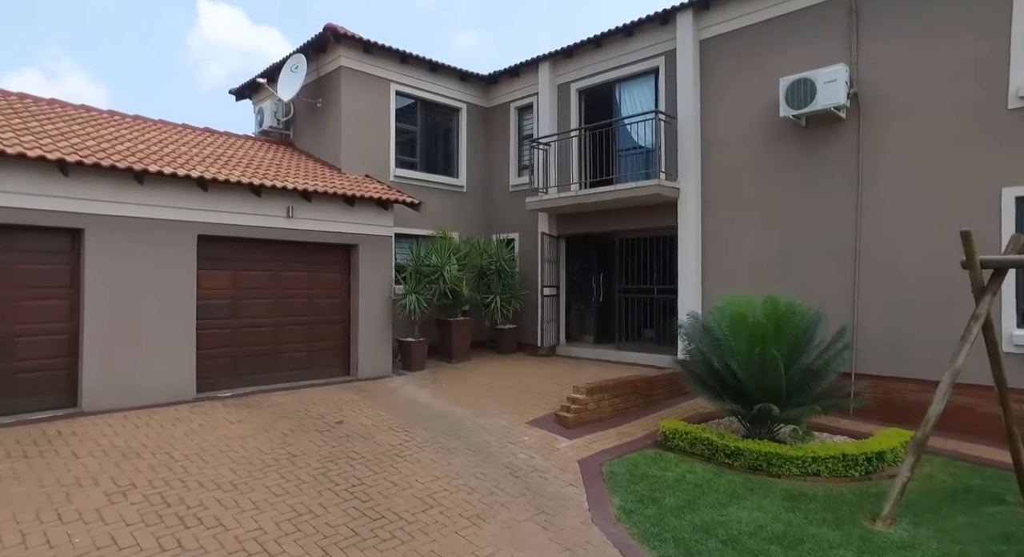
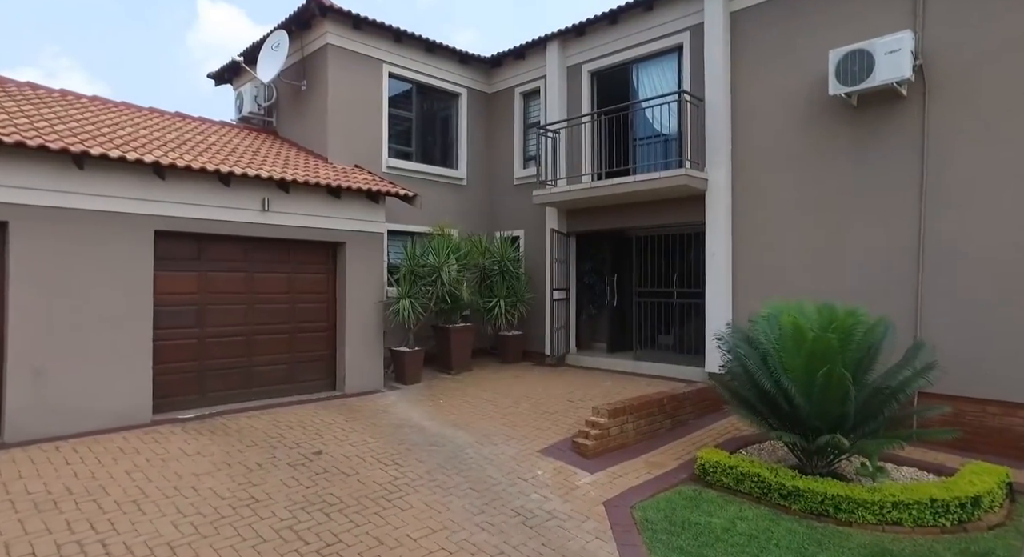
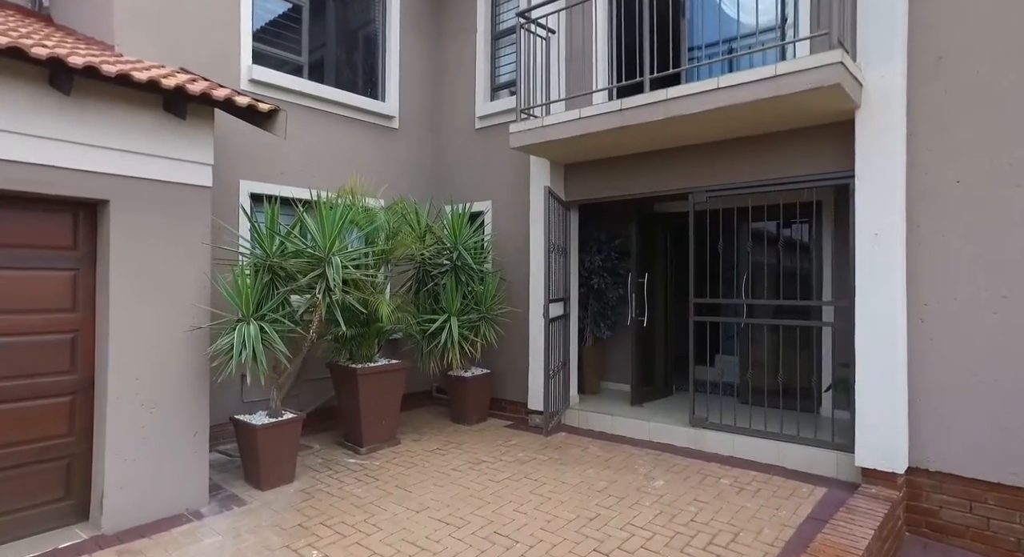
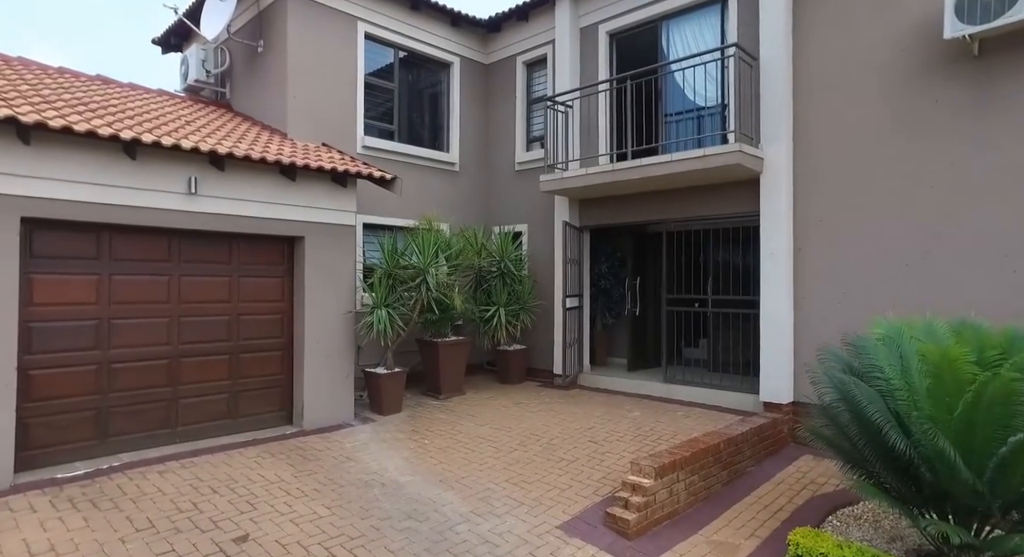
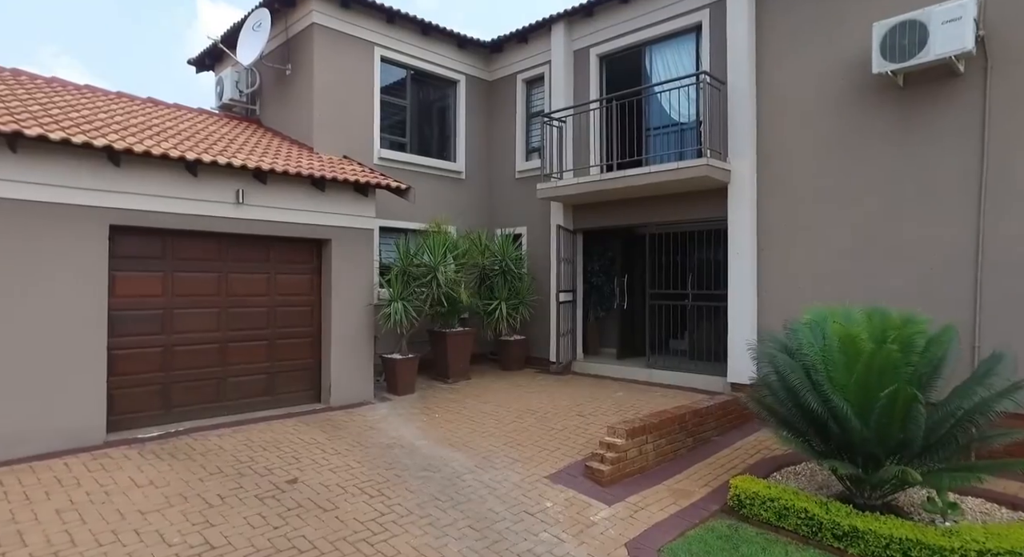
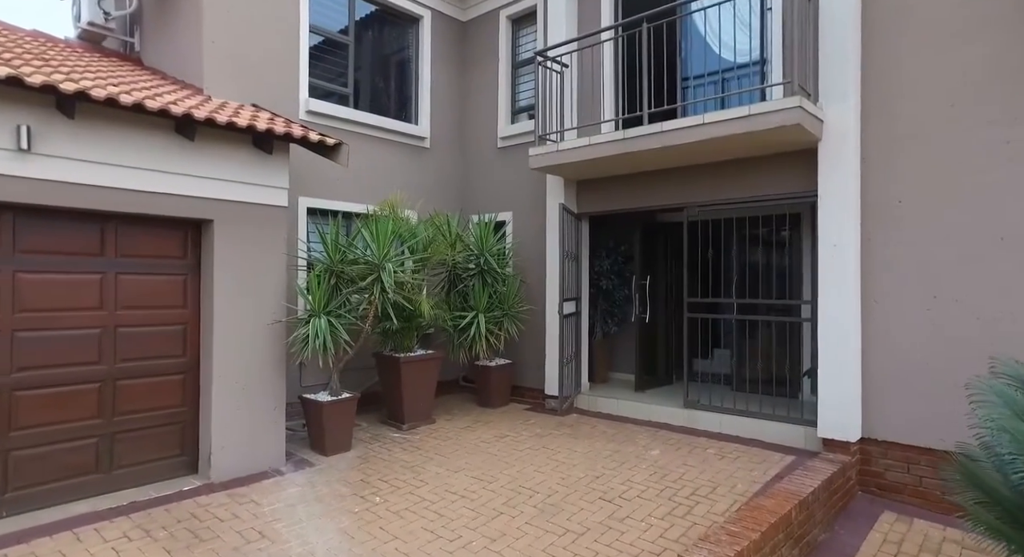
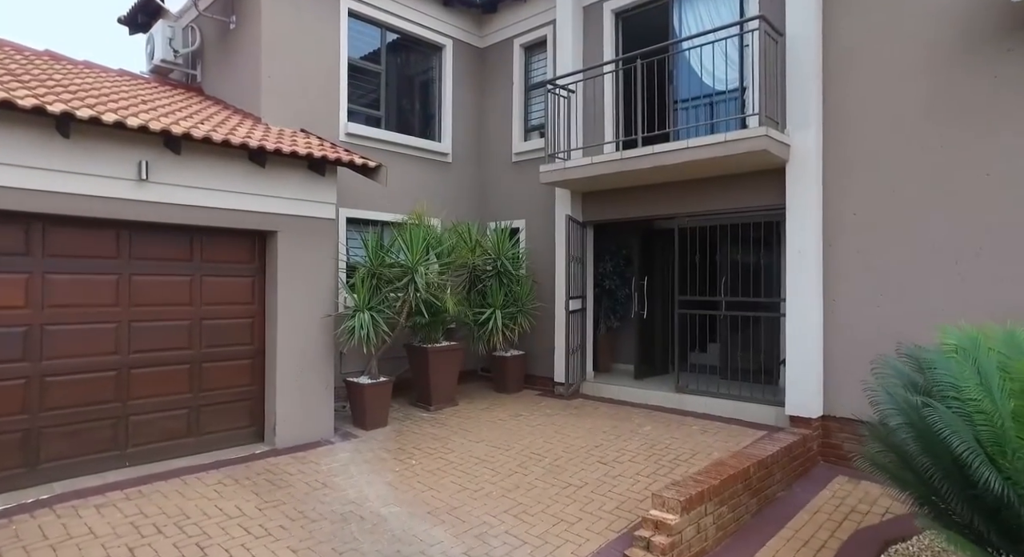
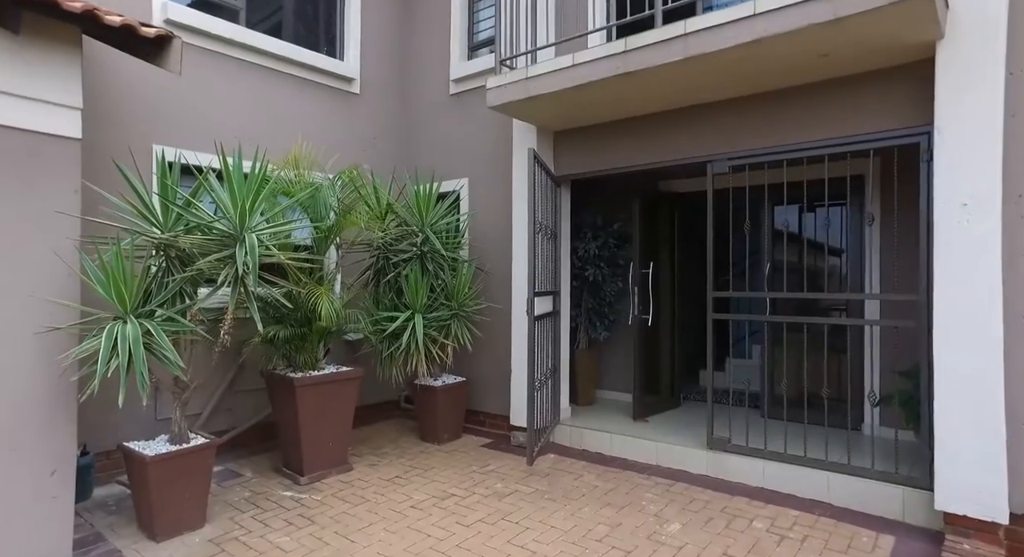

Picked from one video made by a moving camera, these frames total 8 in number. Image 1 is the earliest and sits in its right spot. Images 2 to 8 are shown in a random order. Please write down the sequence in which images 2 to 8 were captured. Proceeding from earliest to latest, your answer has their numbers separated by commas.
2, 5, 4, 7, 6, 3, 8
